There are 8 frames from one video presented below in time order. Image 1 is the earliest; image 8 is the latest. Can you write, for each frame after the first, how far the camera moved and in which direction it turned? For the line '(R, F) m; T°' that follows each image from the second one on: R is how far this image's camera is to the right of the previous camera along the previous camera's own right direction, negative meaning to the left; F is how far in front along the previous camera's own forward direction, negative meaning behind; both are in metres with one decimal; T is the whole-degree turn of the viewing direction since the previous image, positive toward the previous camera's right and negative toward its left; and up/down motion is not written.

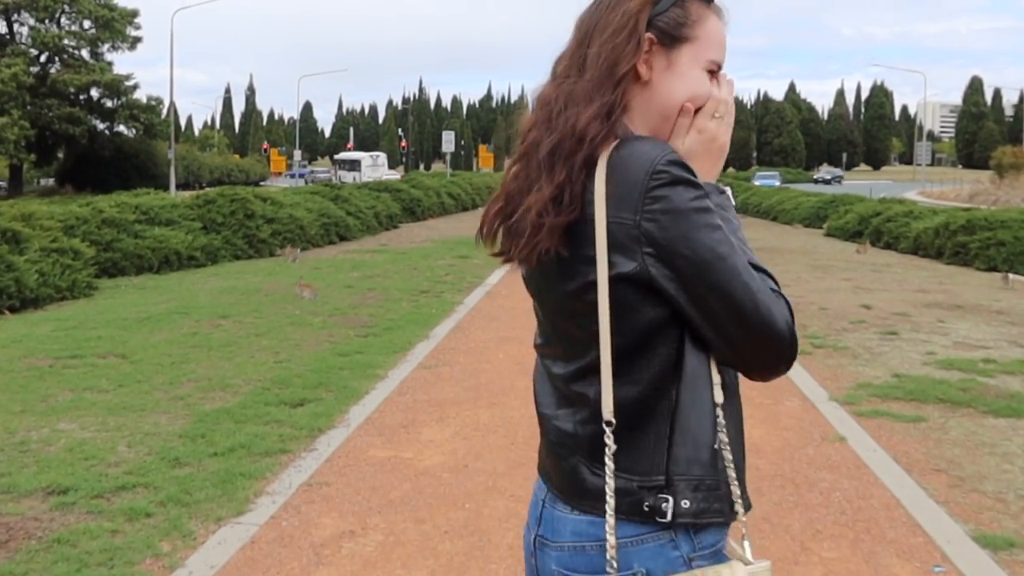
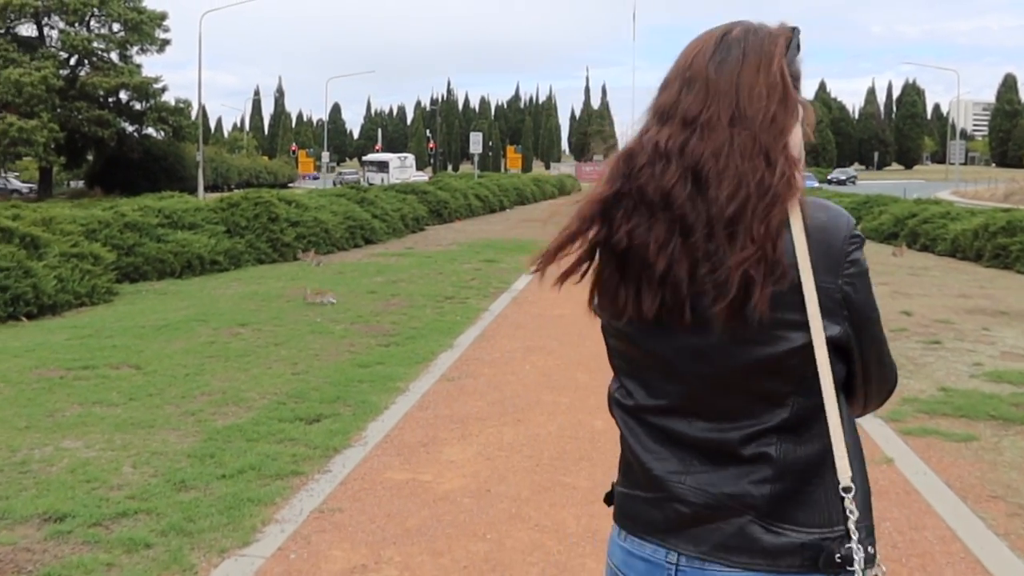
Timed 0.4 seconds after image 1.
(0.0, +0.3) m; -2°
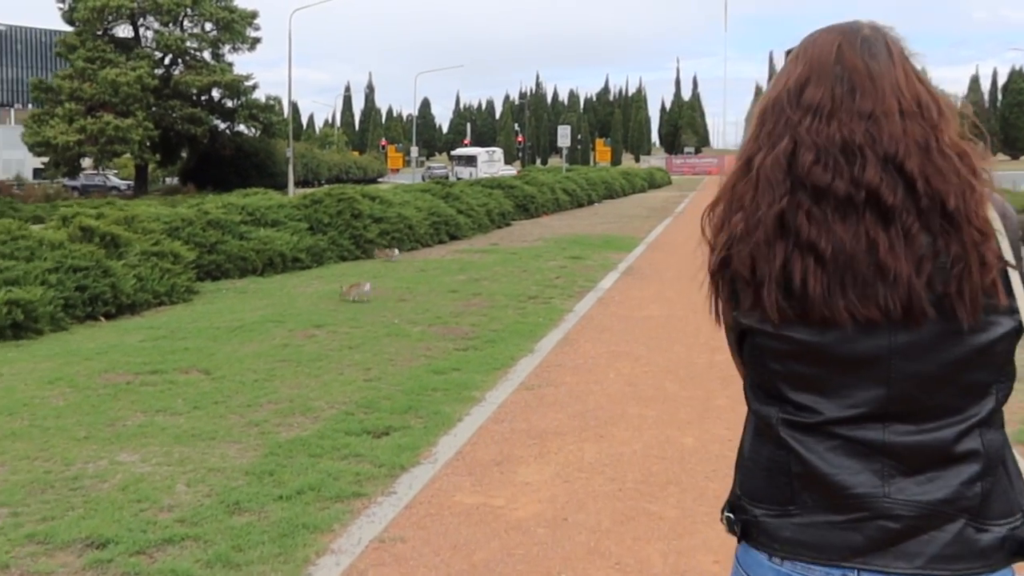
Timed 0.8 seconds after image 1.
(0.0, +0.5) m; -5°
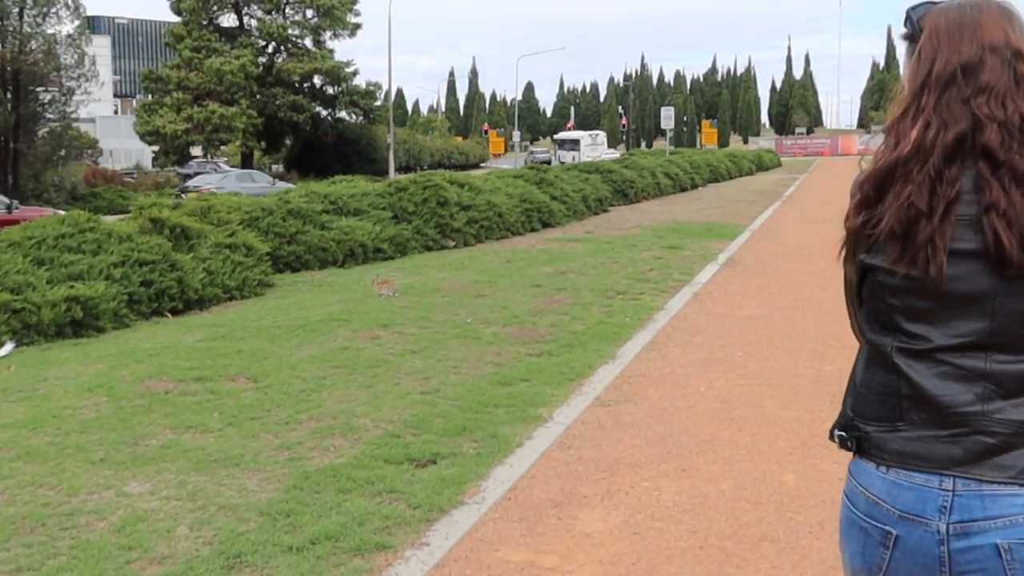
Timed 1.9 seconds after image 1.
(+0.2, +0.9) m; -6°
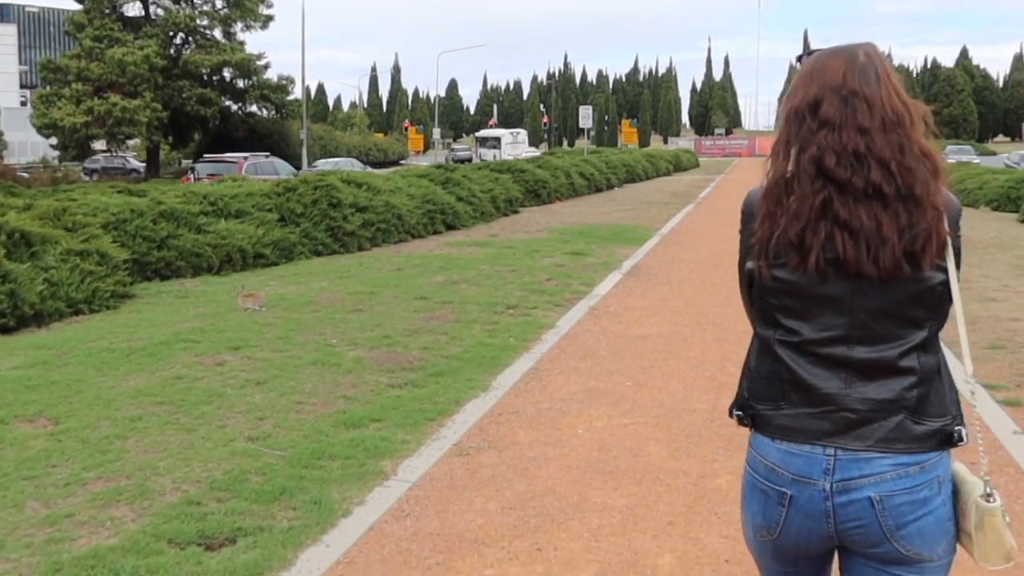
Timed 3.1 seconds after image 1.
(+0.4, +1.0) m; +4°
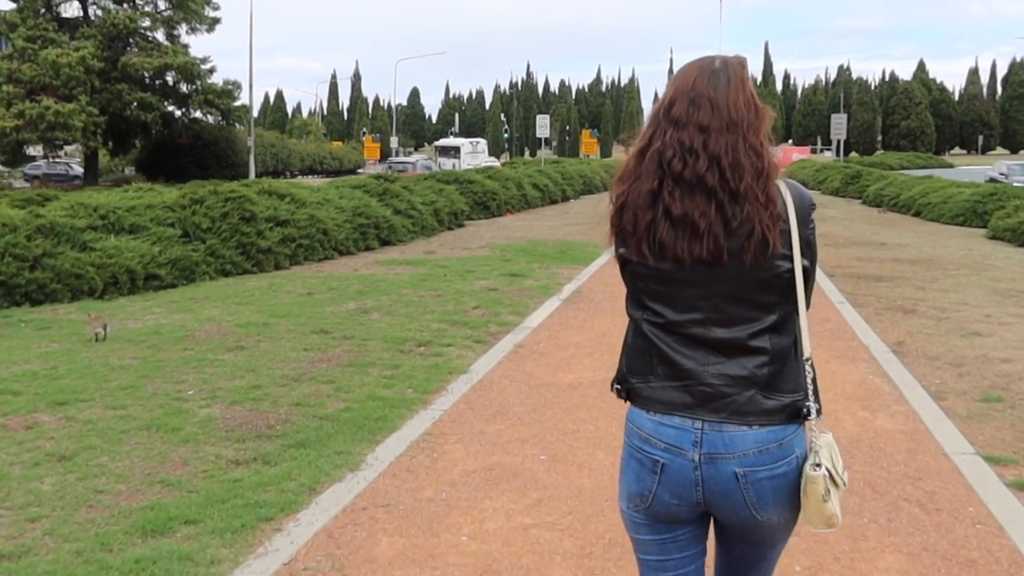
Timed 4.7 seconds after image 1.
(+0.4, +1.6) m; +2°
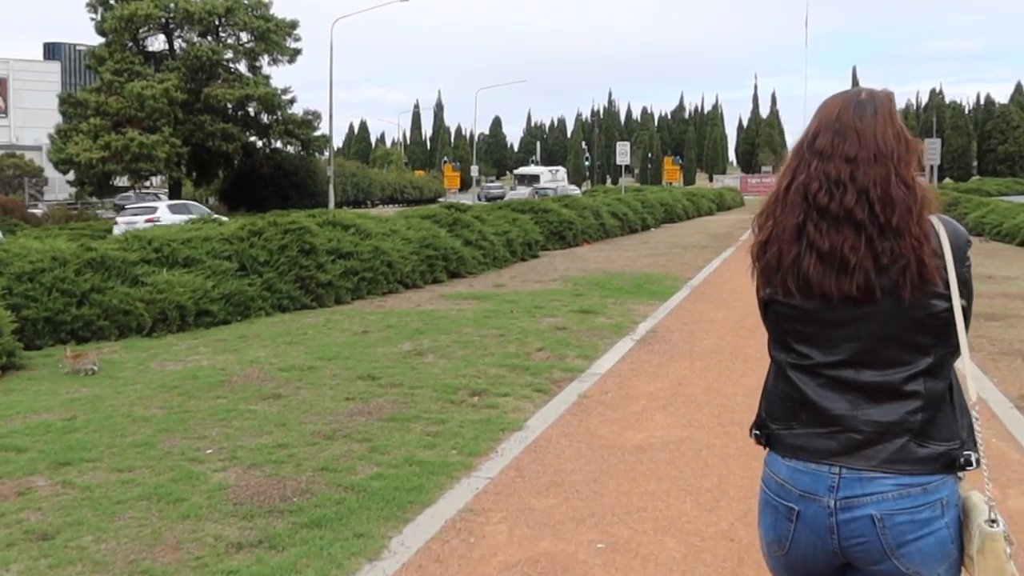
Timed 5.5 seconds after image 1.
(+0.1, +0.9) m; -4°
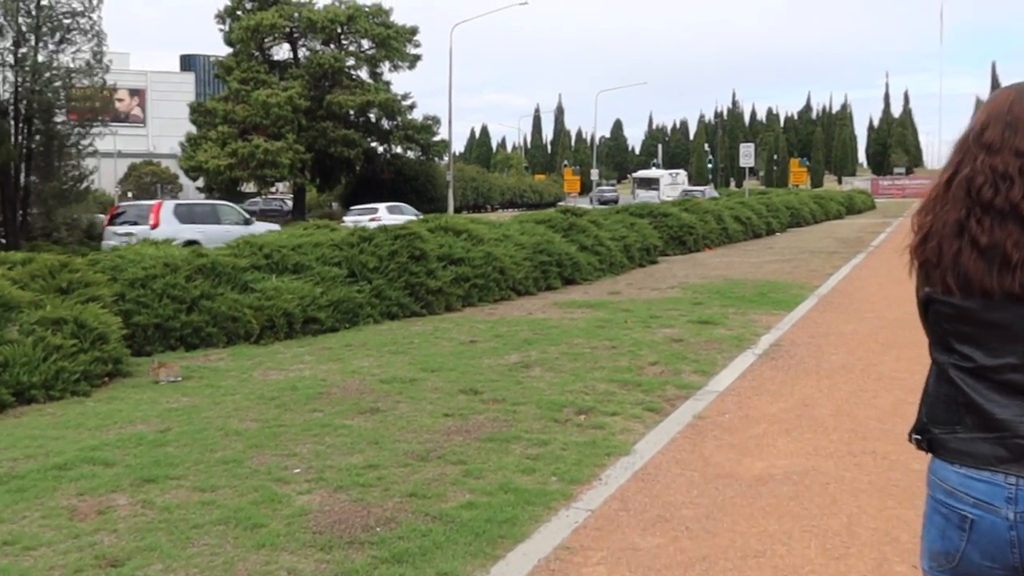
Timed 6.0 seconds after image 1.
(+0.1, +0.5) m; -7°
